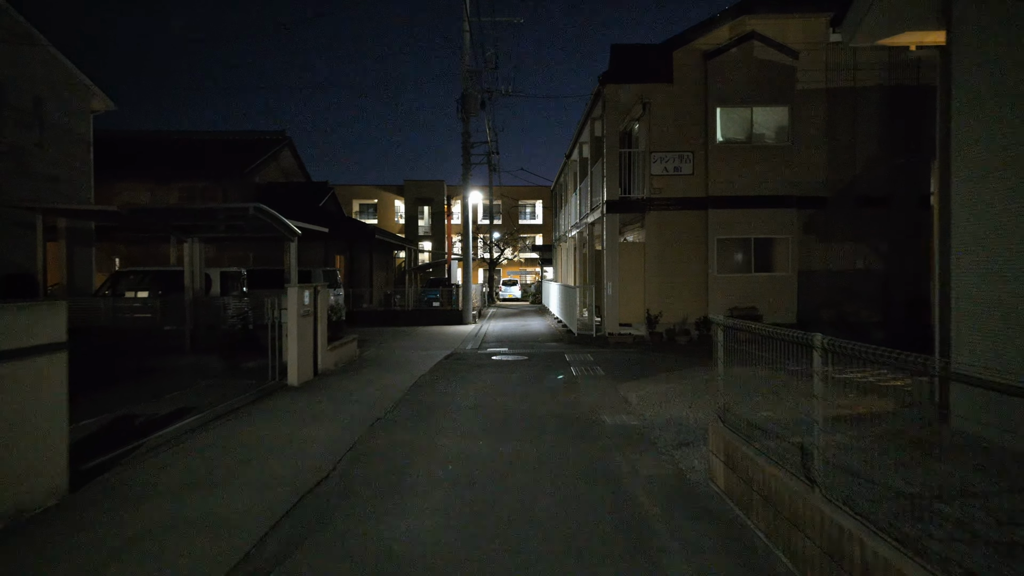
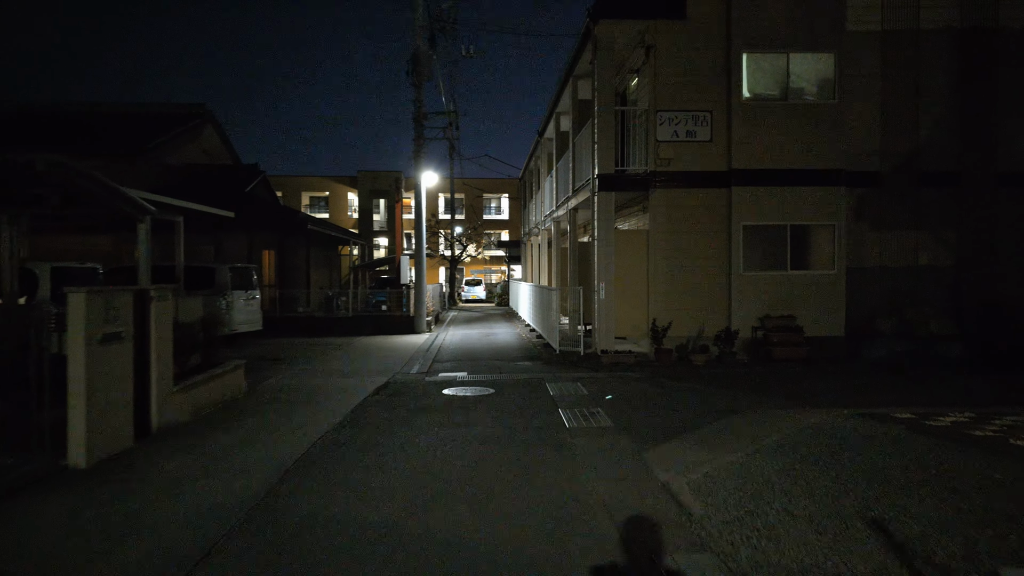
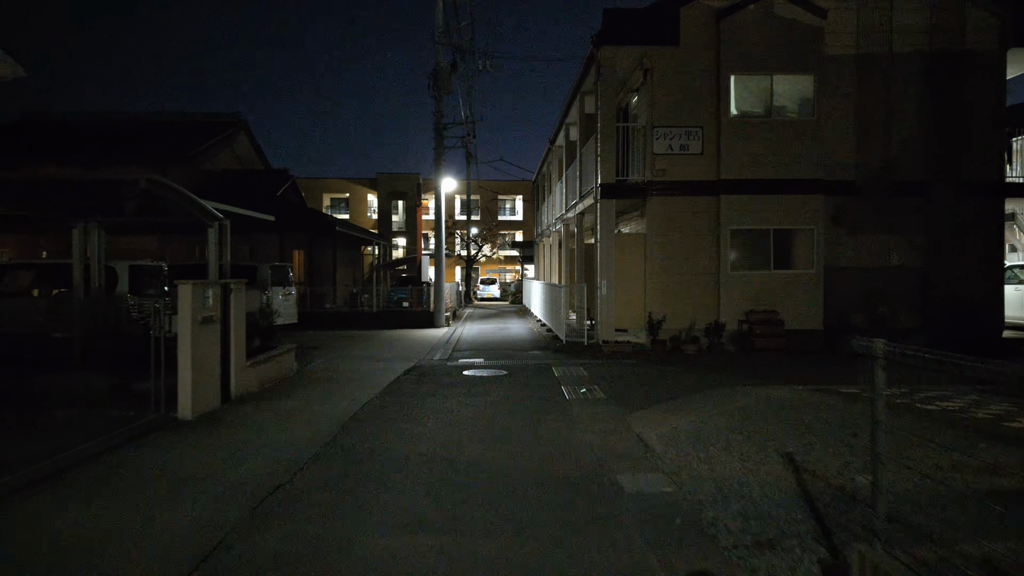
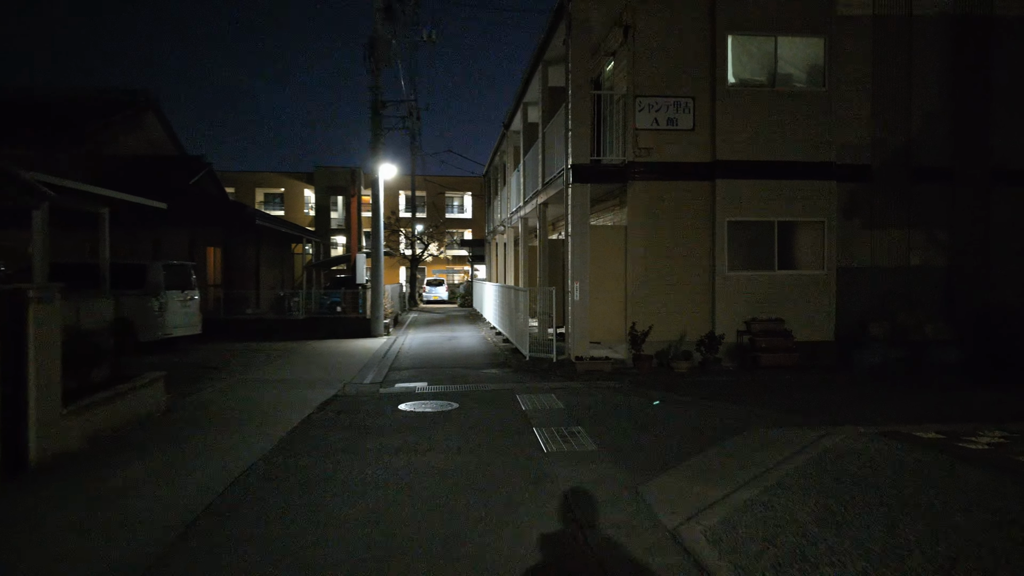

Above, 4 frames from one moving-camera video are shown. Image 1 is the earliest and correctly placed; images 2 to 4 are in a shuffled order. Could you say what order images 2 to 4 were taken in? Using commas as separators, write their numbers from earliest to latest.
3, 2, 4
